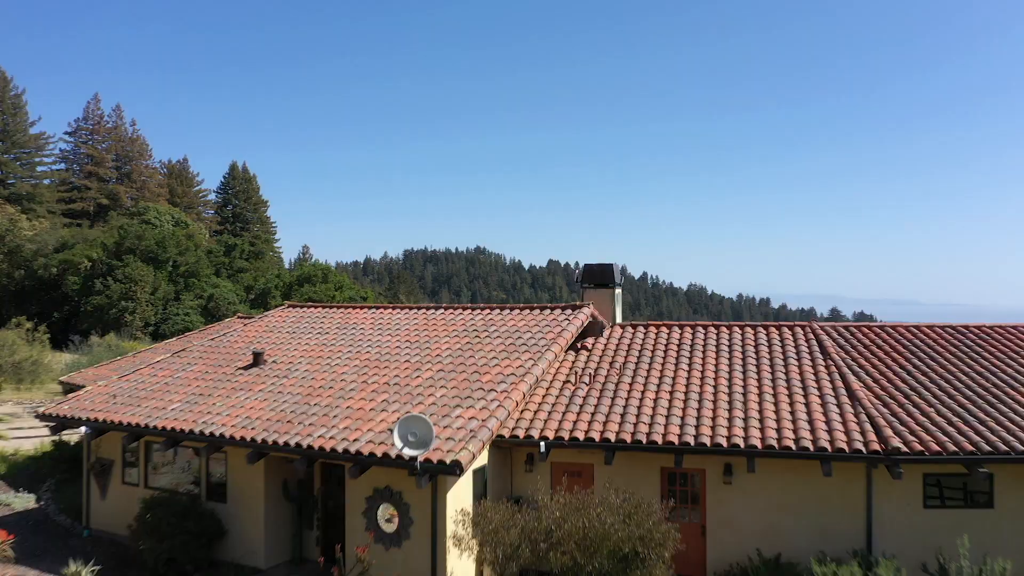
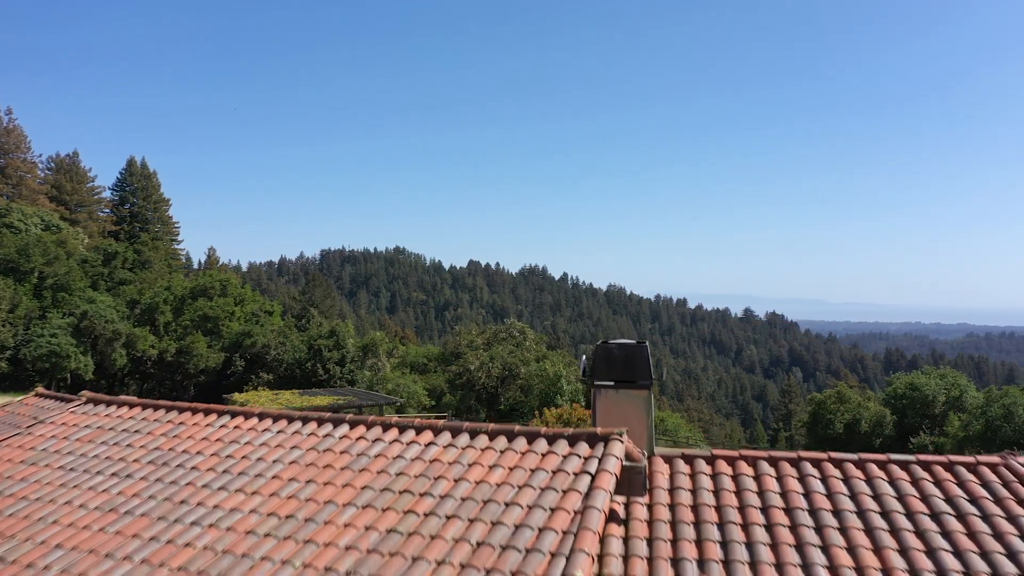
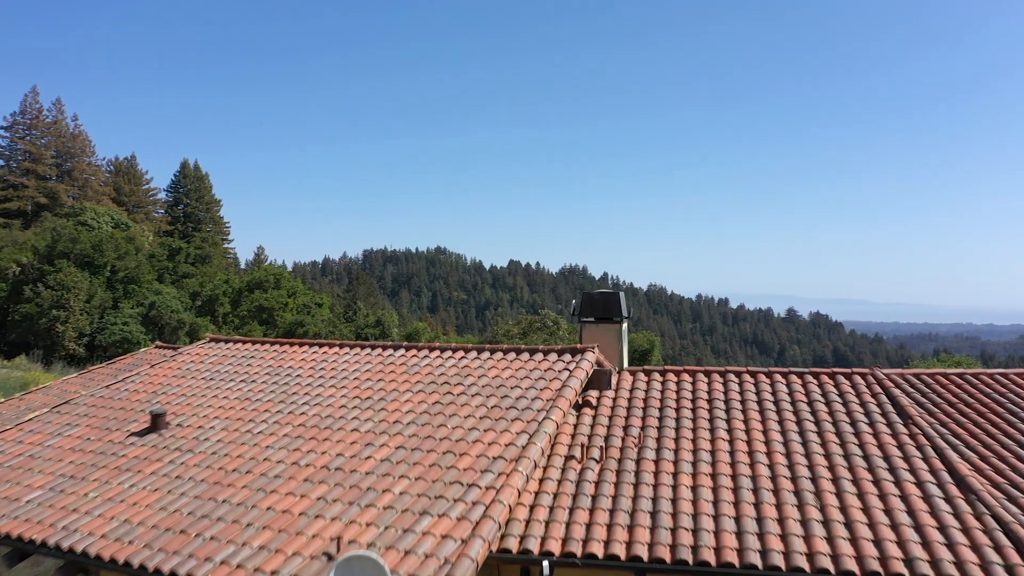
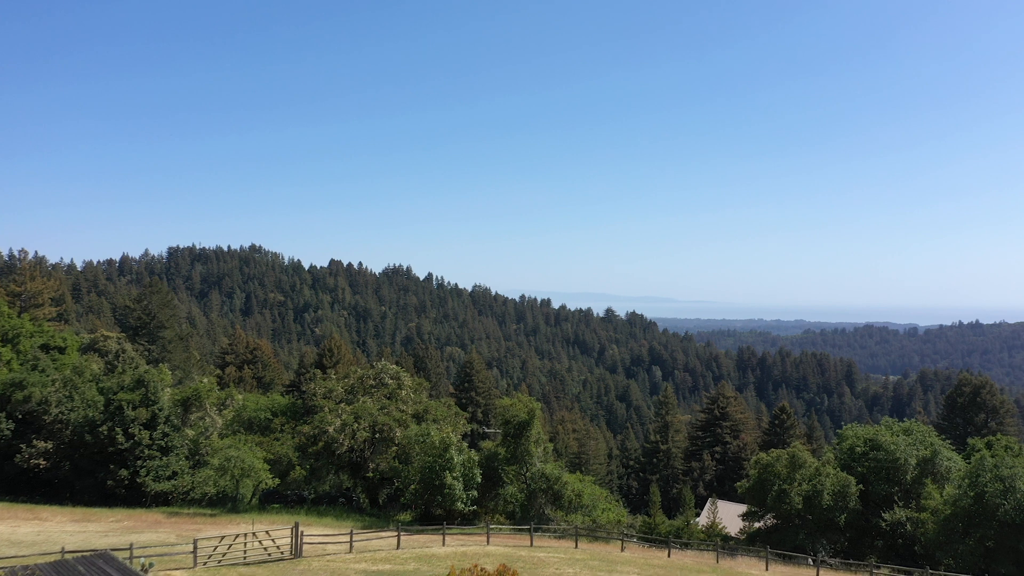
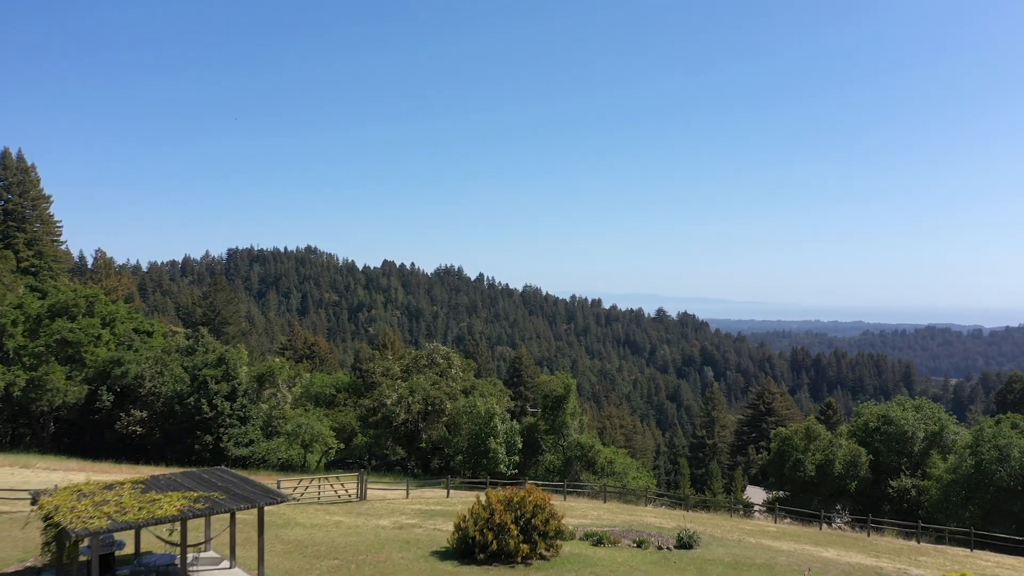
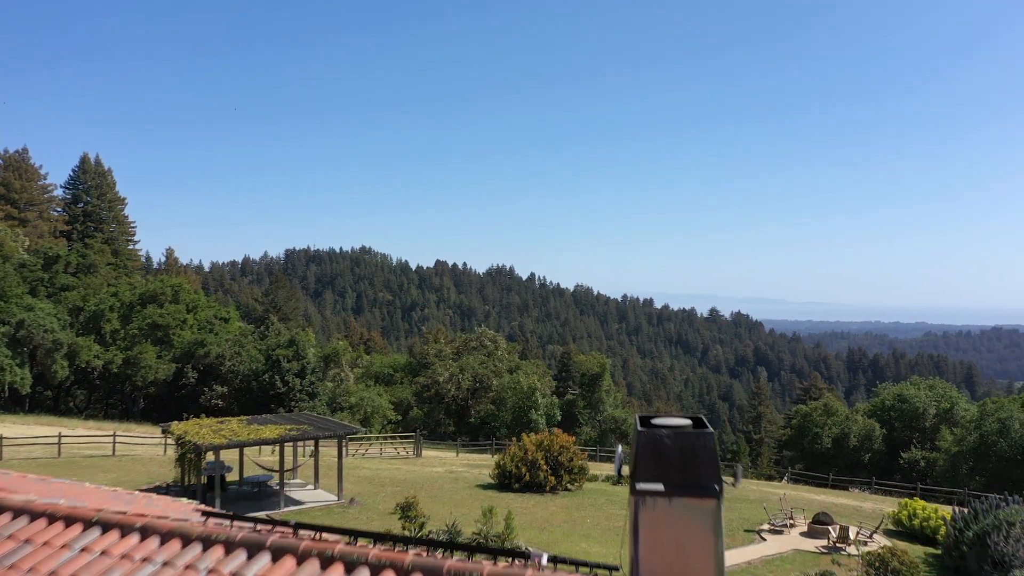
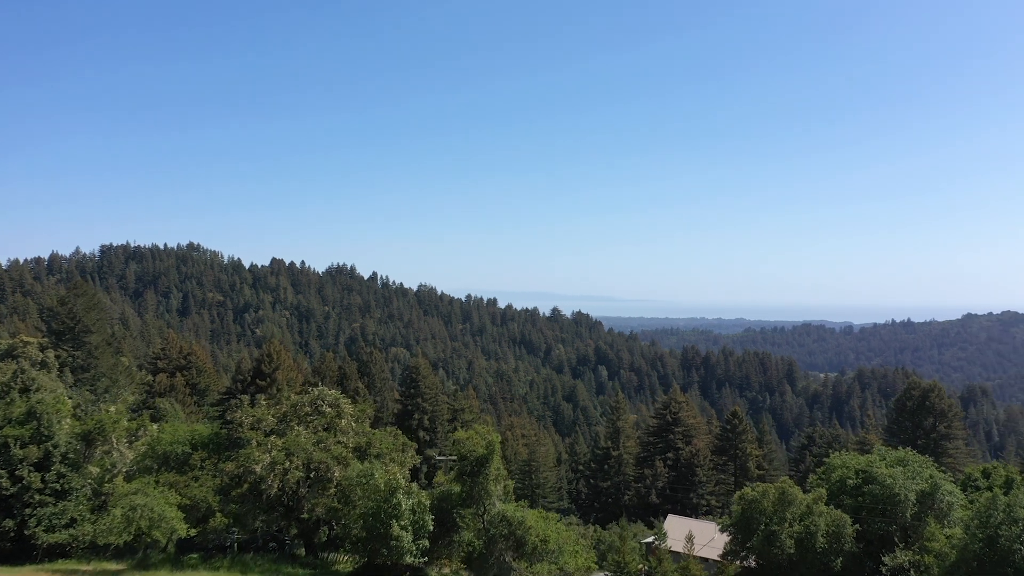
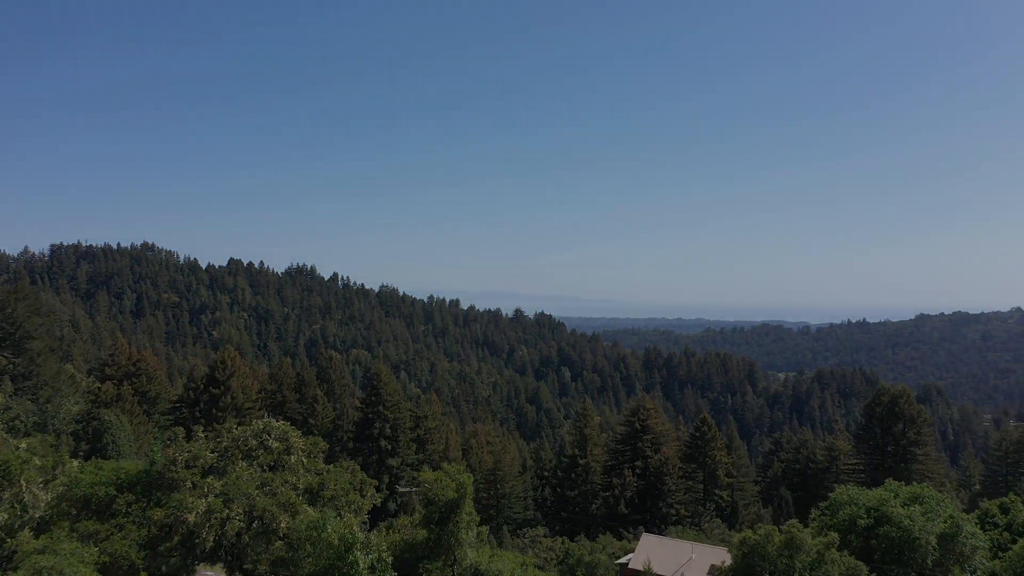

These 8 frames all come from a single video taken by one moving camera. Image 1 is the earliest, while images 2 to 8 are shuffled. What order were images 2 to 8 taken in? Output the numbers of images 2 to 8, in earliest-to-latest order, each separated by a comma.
3, 2, 6, 5, 4, 7, 8
